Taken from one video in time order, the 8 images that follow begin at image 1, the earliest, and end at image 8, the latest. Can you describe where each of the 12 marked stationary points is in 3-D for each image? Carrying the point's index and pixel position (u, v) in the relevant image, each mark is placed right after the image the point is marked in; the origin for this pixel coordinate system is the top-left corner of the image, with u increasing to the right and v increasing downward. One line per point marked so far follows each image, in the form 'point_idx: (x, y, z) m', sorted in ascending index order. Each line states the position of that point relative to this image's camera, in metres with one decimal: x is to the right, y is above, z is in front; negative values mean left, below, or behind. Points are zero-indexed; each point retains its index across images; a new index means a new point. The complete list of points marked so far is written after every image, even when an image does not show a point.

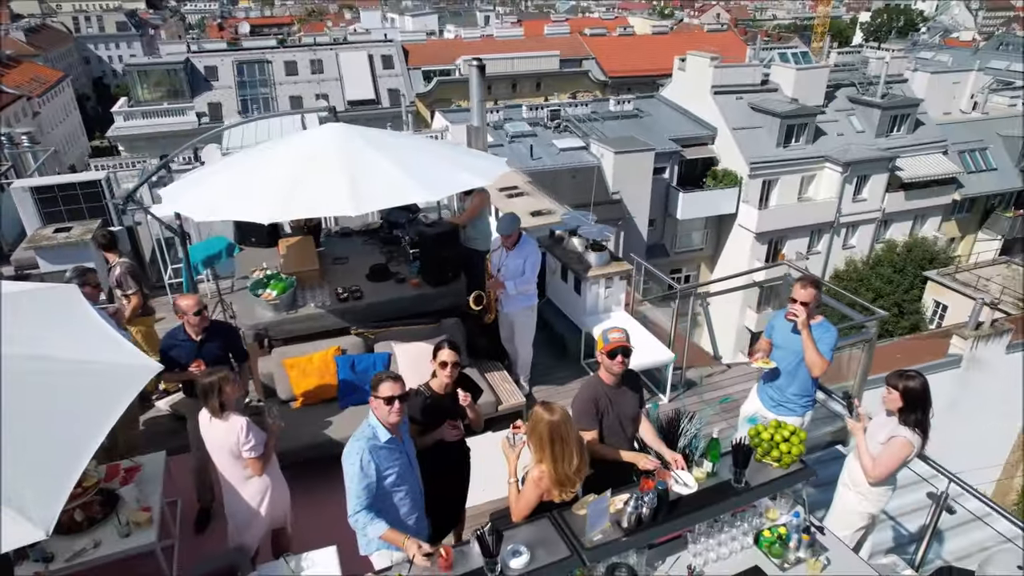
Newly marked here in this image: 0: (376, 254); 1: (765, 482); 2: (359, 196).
0: (-1.1, +0.3, +5.5) m
1: (+1.1, -0.8, +2.9) m
2: (-0.8, +0.5, +3.8) m
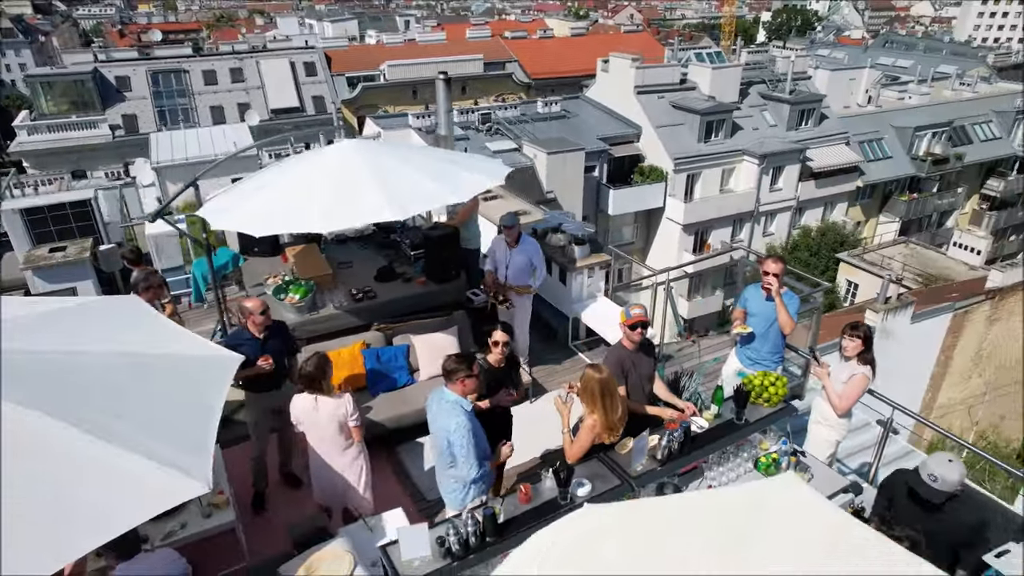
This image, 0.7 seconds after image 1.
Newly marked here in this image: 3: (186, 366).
0: (-1.2, +0.3, +6.0) m
1: (+1.4, -0.7, +3.6) m
2: (-0.7, +0.5, +4.3) m
3: (-1.7, -0.4, +3.2) m
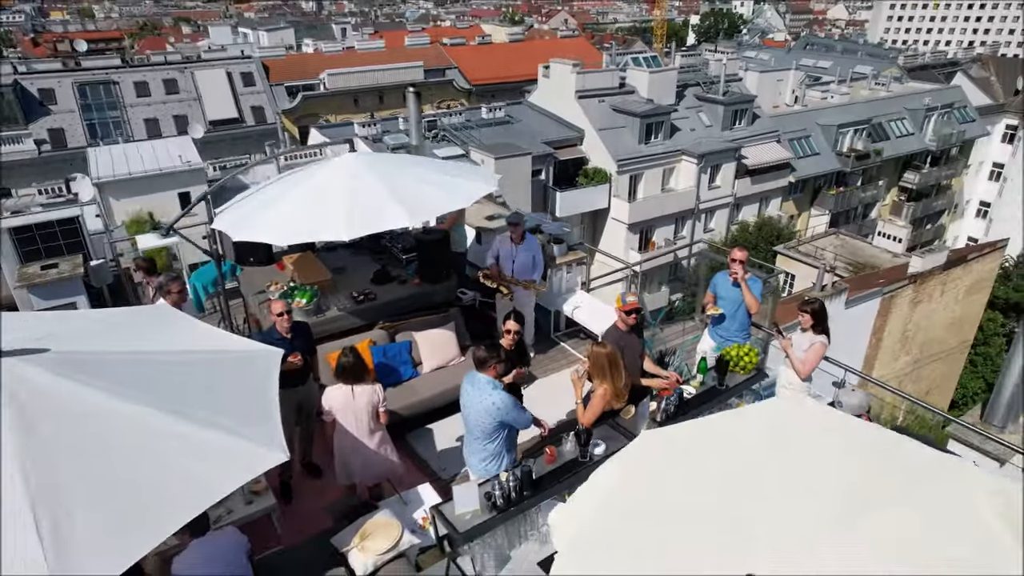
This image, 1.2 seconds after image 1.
0: (-1.4, +0.3, +6.4) m
1: (+1.4, -0.6, +4.2) m
2: (-0.7, +0.5, +4.7) m
3: (-1.6, -0.4, +3.5) m
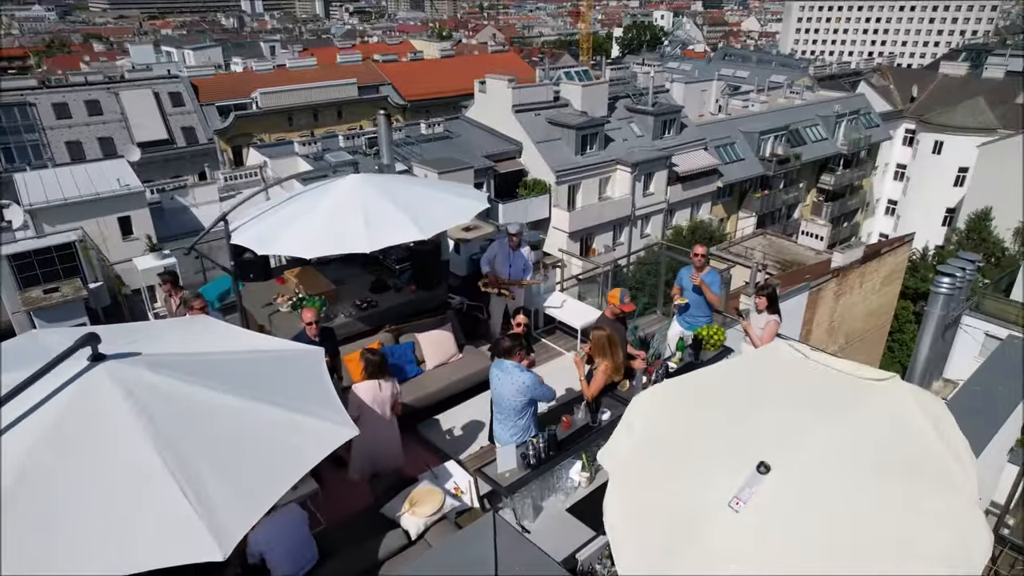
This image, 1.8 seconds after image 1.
0: (-1.5, +0.2, +6.9) m
1: (+1.5, -0.5, +5.0) m
2: (-0.7, +0.5, +5.3) m
3: (-1.4, -0.4, +4.0) m
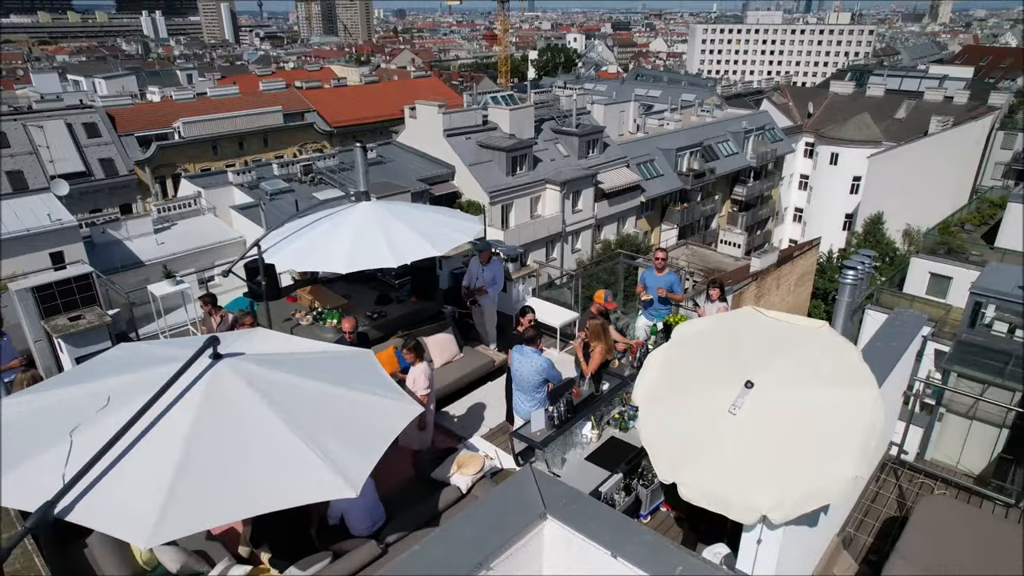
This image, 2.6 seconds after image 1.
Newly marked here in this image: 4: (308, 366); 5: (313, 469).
0: (-1.7, 0.0, +7.8) m
1: (+1.5, -0.5, +6.2) m
2: (-0.8, +0.4, +6.3) m
3: (-1.3, -0.5, +4.9) m
4: (-1.4, -0.5, +4.5) m
5: (-1.1, -1.0, +3.8) m
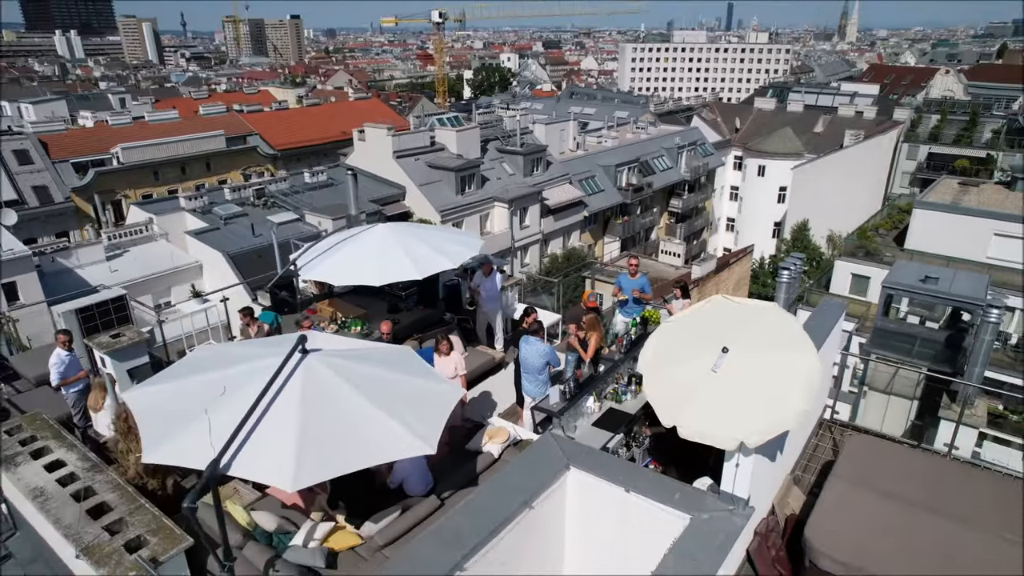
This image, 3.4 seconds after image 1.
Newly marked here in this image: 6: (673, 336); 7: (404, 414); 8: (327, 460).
0: (-1.8, -0.2, +8.8) m
1: (+1.6, -0.5, +7.5) m
2: (-0.7, +0.4, +7.5) m
3: (-1.1, -0.6, +6.0) m
4: (-1.2, -0.6, +5.6) m
5: (-0.8, -1.1, +4.9) m
6: (+1.3, -0.4, +5.5) m
7: (-0.8, -1.0, +5.0) m
8: (-1.3, -1.2, +4.5) m
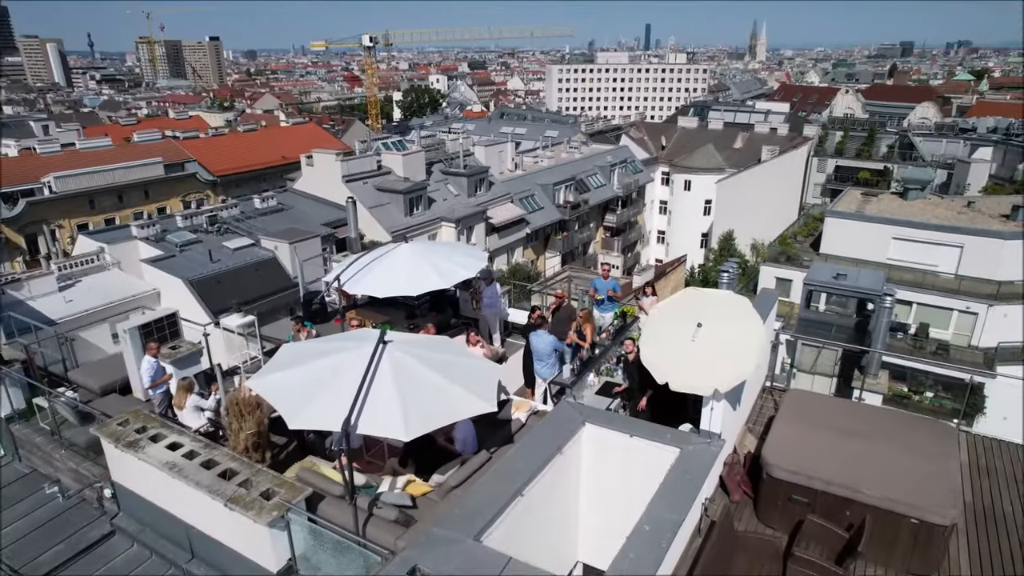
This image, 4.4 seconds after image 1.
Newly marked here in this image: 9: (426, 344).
0: (-1.8, -0.3, +10.3) m
1: (+1.7, -0.5, +9.4) m
2: (-0.7, +0.3, +9.1) m
3: (-0.8, -0.6, +7.6) m
4: (-0.9, -0.6, +7.1) m
5: (-0.4, -1.1, +6.5) m
6: (+1.6, -0.3, +7.3) m
7: (-0.5, -1.0, +6.6) m
8: (-0.8, -1.2, +6.1) m
9: (-0.9, -0.6, +7.0) m
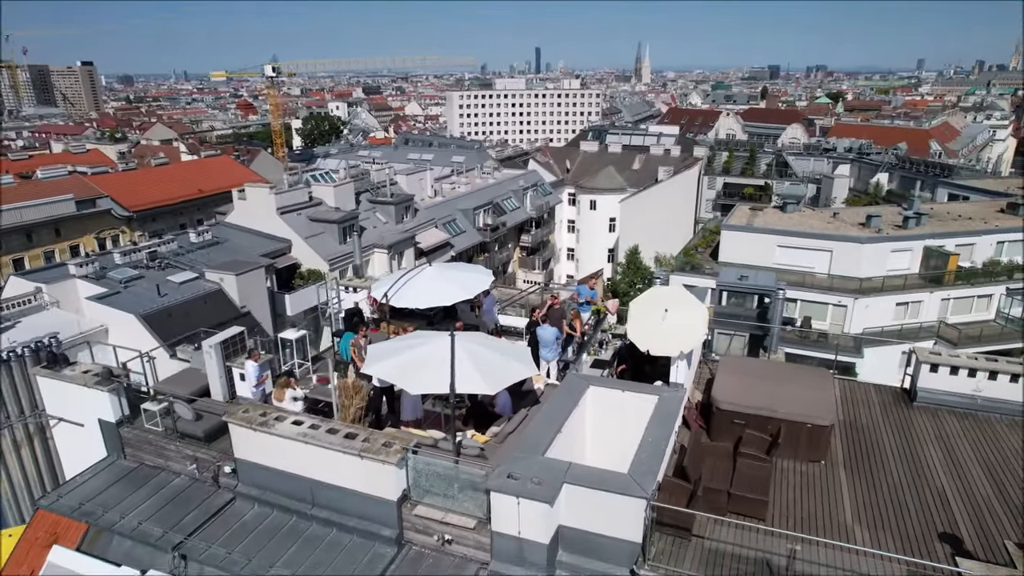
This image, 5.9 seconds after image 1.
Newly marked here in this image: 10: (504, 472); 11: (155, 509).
0: (-1.9, -0.6, +12.9) m
1: (+1.7, -0.6, +12.5) m
2: (-0.6, +0.1, +11.9) m
3: (-0.5, -0.8, +10.3) m
4: (-0.5, -0.7, +9.9) m
5: (+0.1, -1.2, +9.3) m
6: (+1.9, -0.3, +10.4) m
7: (0.0, -1.1, +9.5) m
8: (-0.3, -1.3, +8.8) m
9: (-0.5, -0.7, +9.8) m
10: (-0.1, -2.3, +8.0) m
11: (-5.1, -3.2, +9.6) m
